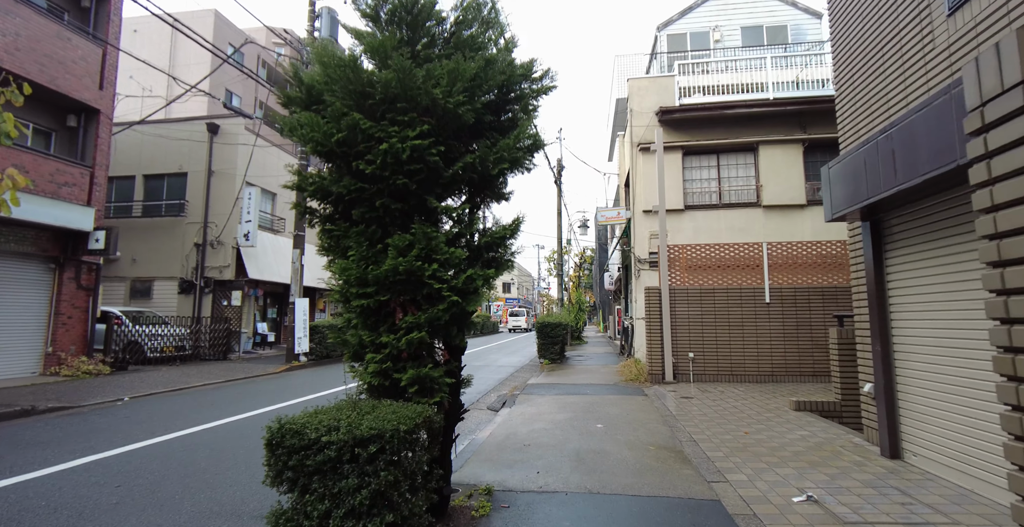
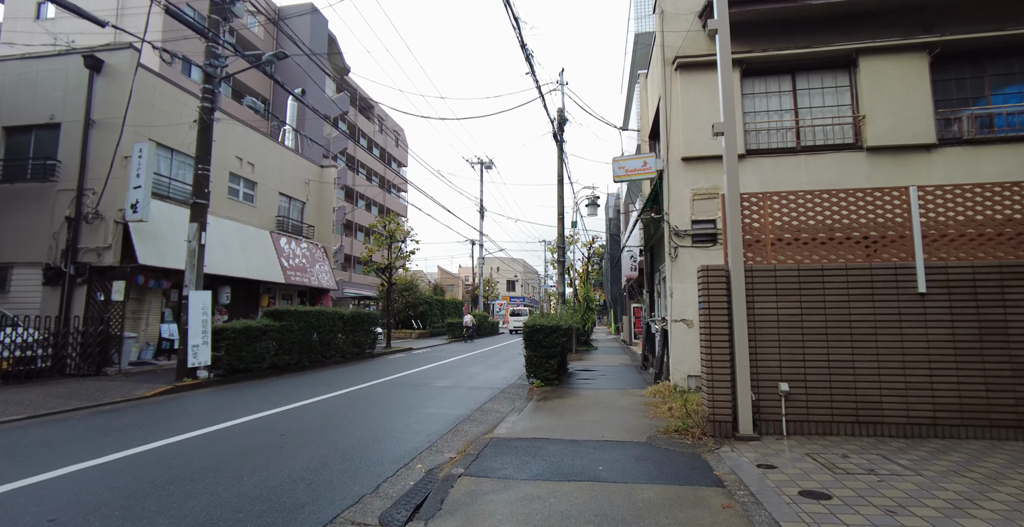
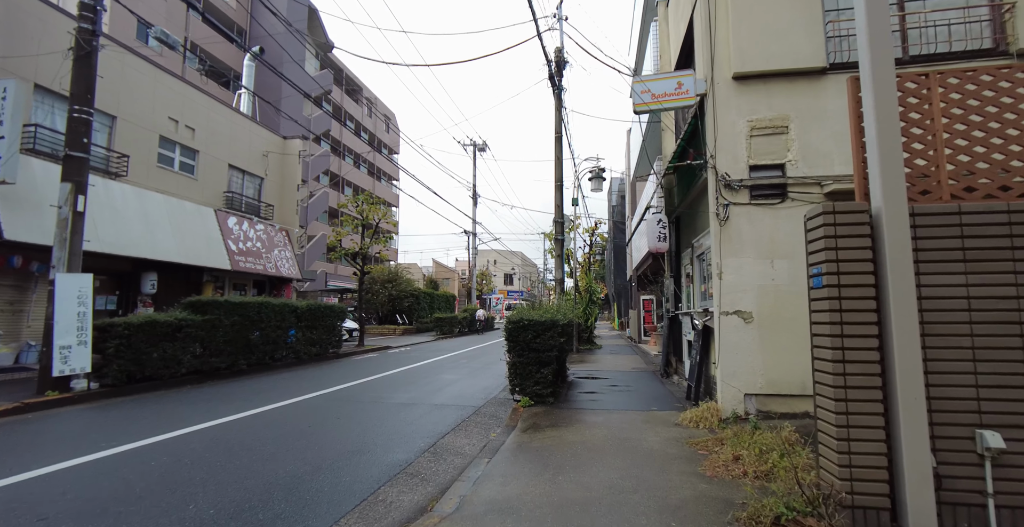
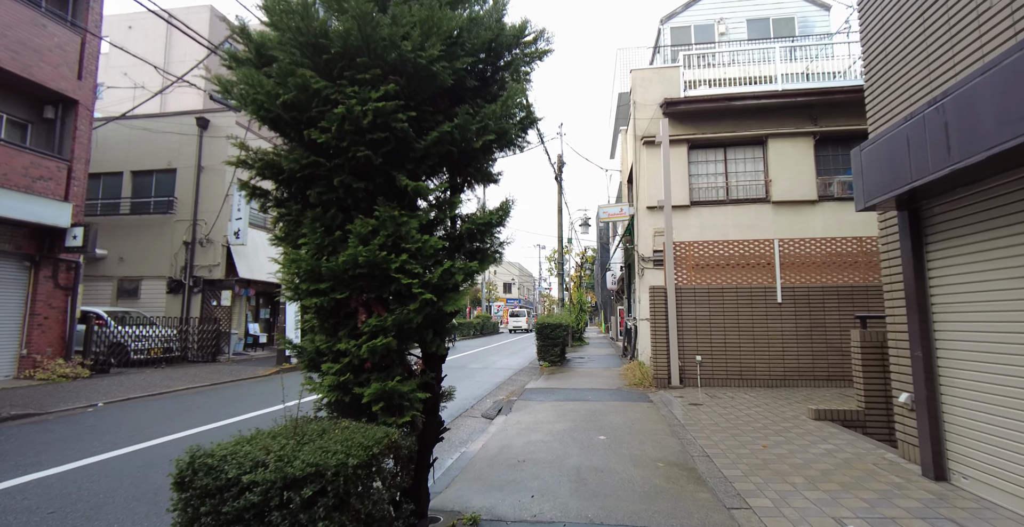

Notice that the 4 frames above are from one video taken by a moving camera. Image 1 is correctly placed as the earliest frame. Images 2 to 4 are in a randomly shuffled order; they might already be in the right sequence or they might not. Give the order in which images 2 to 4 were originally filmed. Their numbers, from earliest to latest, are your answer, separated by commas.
4, 2, 3
